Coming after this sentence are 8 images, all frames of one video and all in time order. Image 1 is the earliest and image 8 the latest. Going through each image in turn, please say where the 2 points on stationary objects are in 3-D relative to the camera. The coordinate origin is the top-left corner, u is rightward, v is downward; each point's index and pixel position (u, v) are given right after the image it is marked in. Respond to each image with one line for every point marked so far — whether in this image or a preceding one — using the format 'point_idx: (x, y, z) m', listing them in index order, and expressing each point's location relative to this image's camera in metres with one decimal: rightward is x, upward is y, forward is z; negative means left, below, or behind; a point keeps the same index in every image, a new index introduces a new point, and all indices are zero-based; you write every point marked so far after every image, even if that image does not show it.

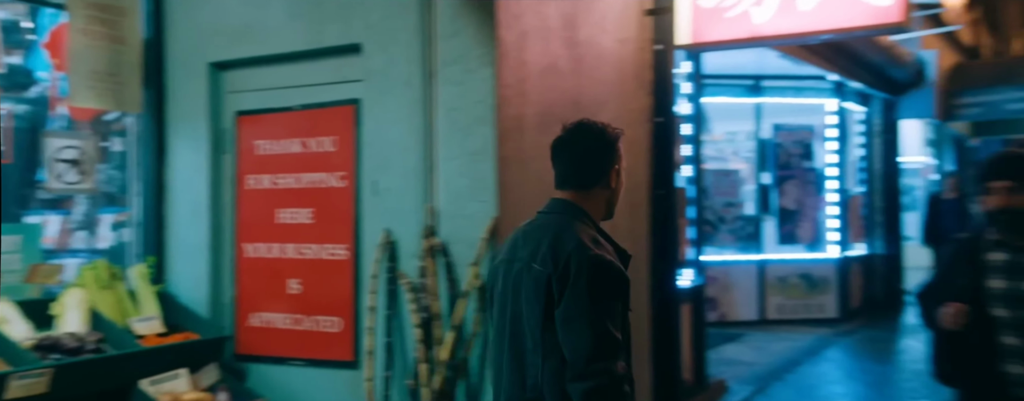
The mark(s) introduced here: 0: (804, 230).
0: (+3.3, -0.3, +9.2) m
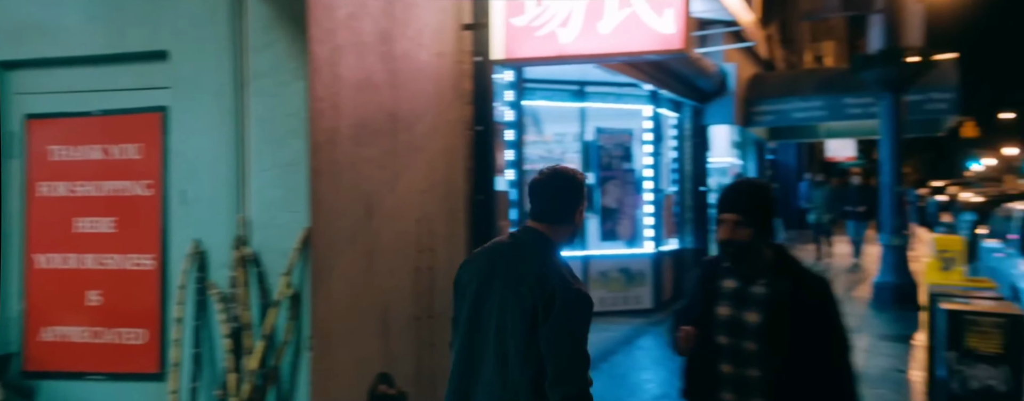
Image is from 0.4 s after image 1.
0: (+1.4, -0.3, +9.8) m
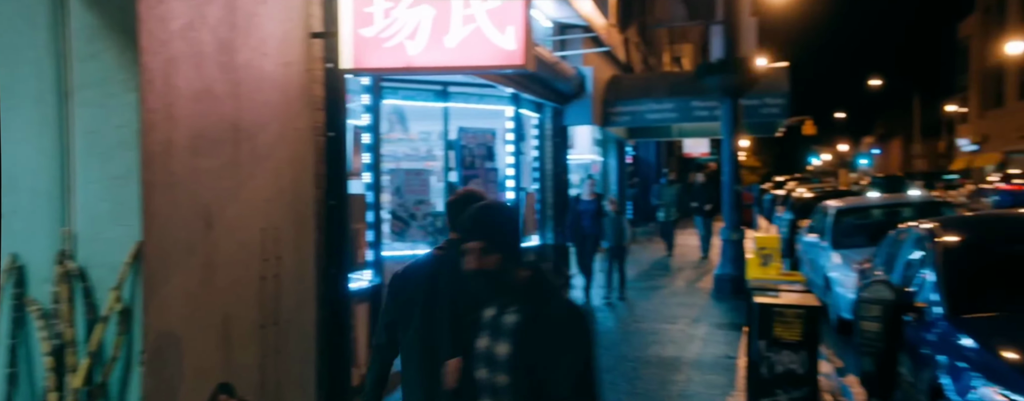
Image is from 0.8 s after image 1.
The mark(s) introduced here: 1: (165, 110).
0: (-0.3, -0.3, +10.1) m
1: (-1.4, +0.4, +3.2) m
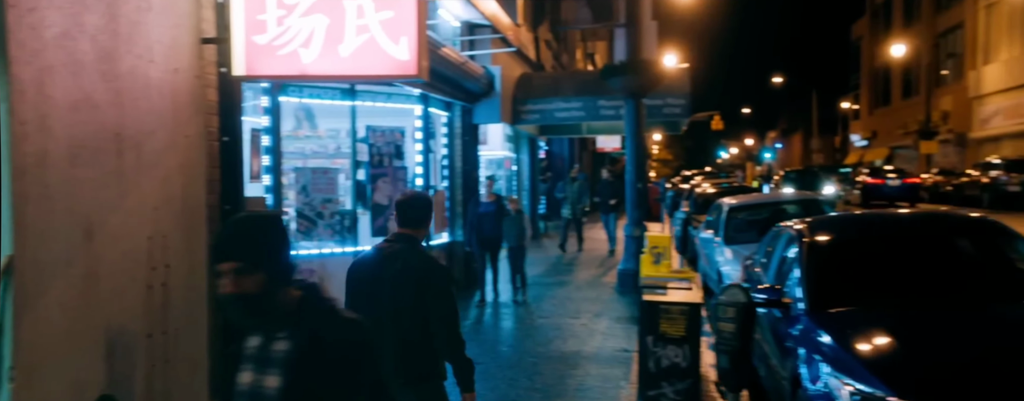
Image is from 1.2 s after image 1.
0: (-1.4, -0.3, +10.1) m
1: (-1.8, +0.3, +3.2) m
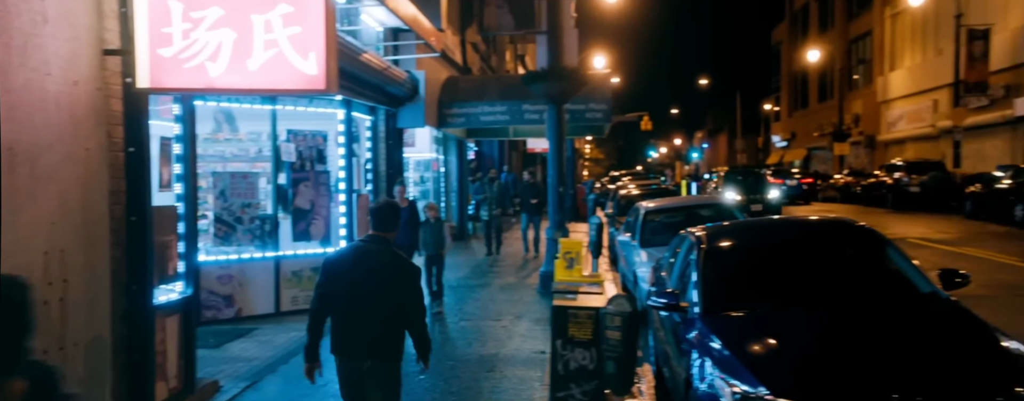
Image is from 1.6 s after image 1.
0: (-2.4, -0.3, +10.1) m
1: (-2.2, +0.2, +3.2) m
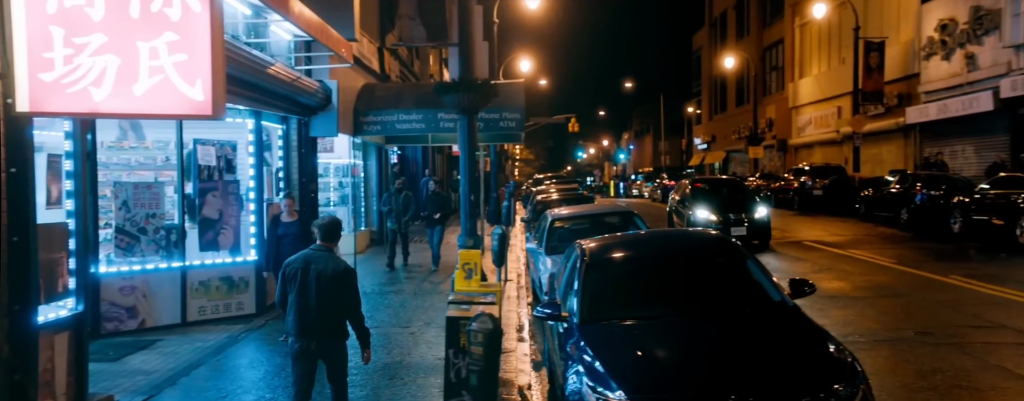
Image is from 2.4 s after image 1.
0: (-3.5, -0.5, +10.1) m
1: (-2.8, +0.1, +3.2) m
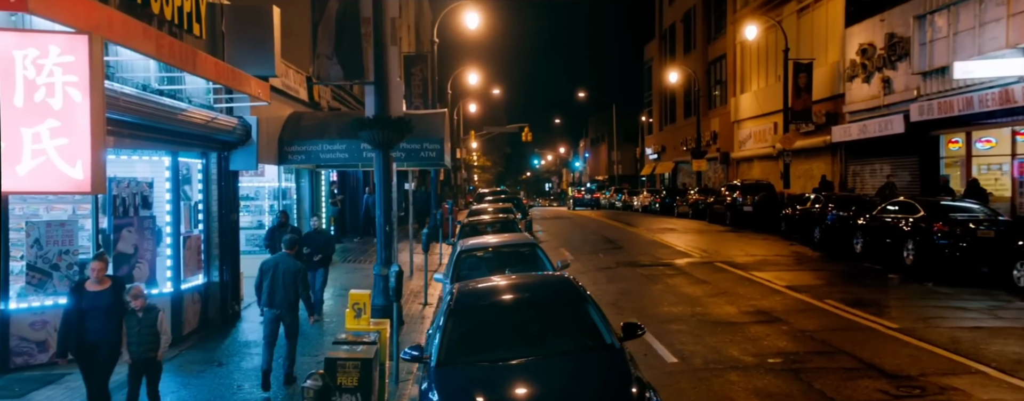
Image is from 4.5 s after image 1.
0: (-4.8, -0.9, +10.6) m
1: (-3.6, -0.2, +3.7) m
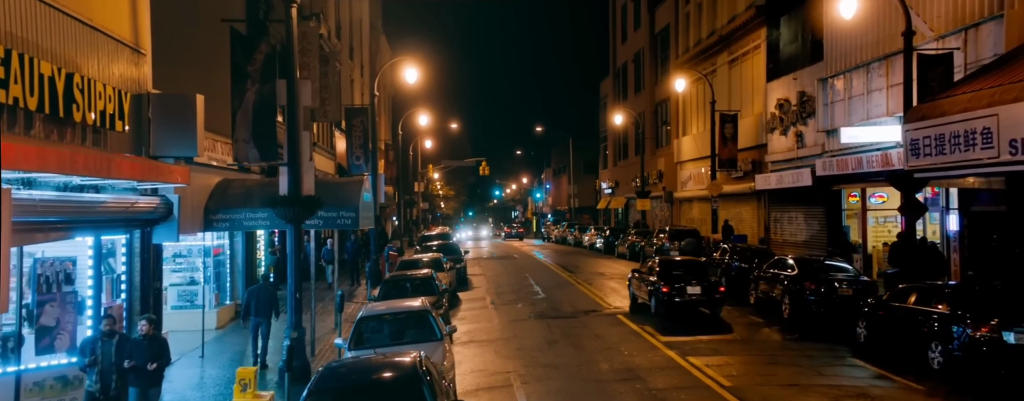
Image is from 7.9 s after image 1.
0: (-6.4, -2.0, +11.7) m
1: (-4.9, -1.1, +5.0) m
